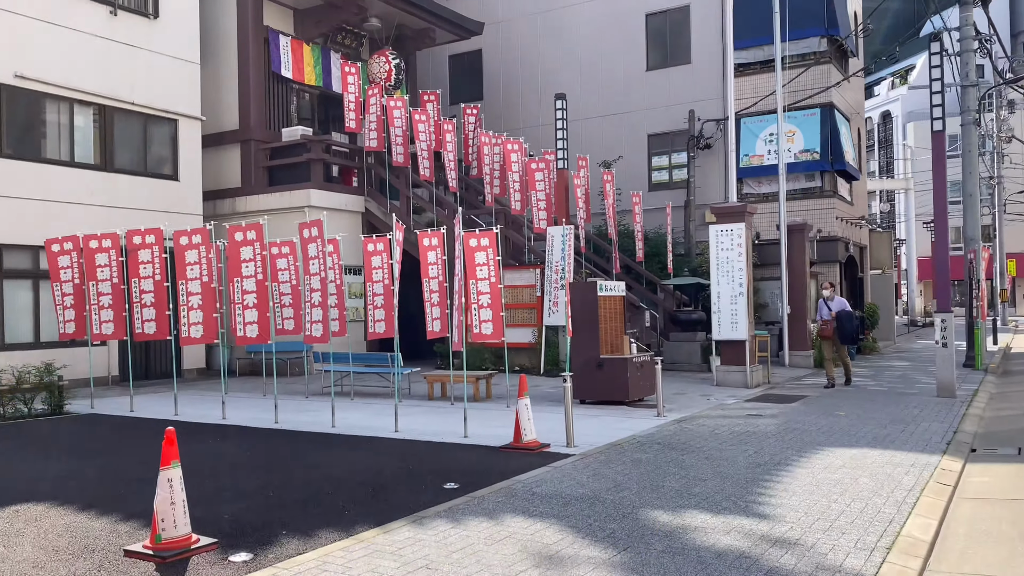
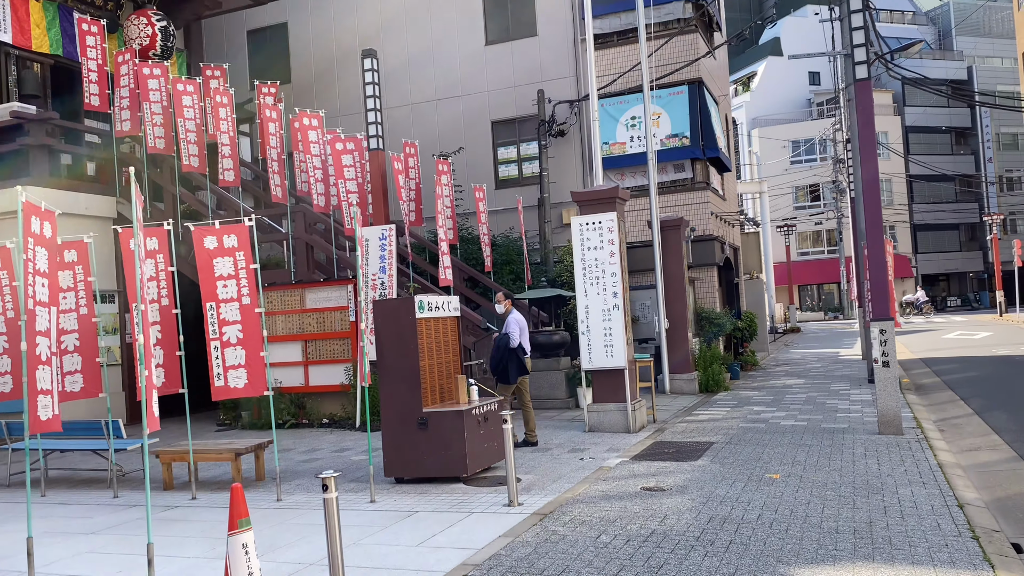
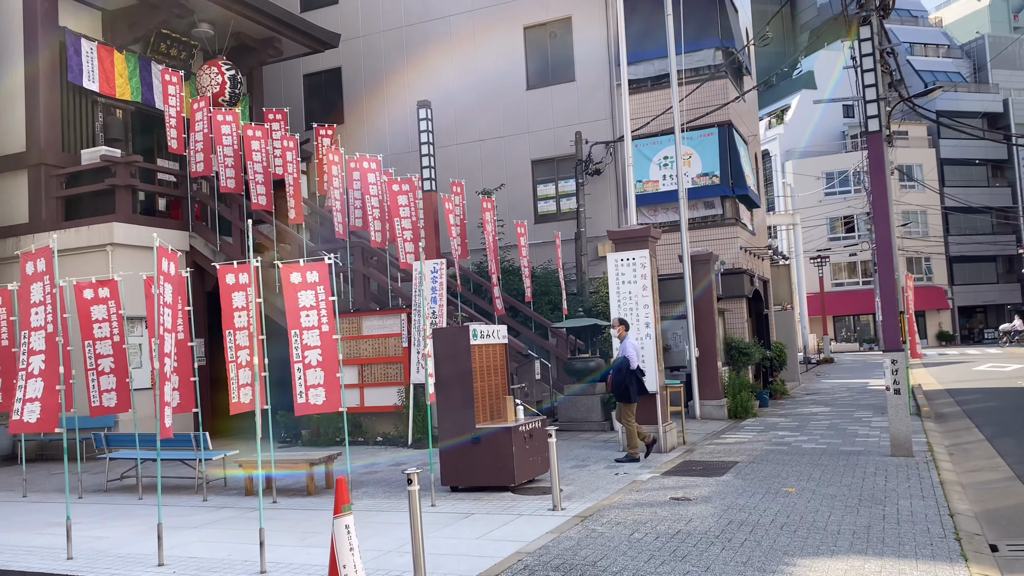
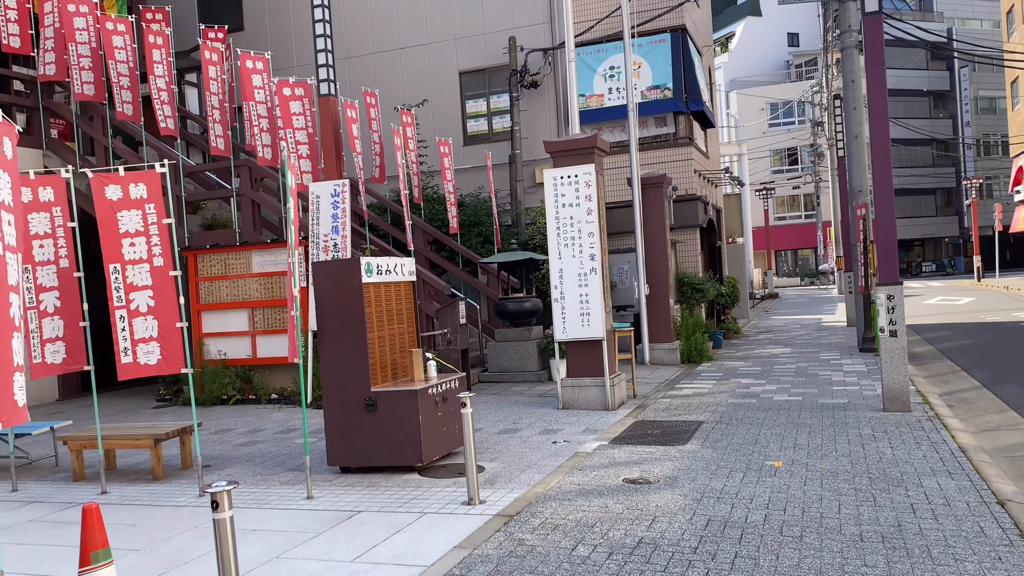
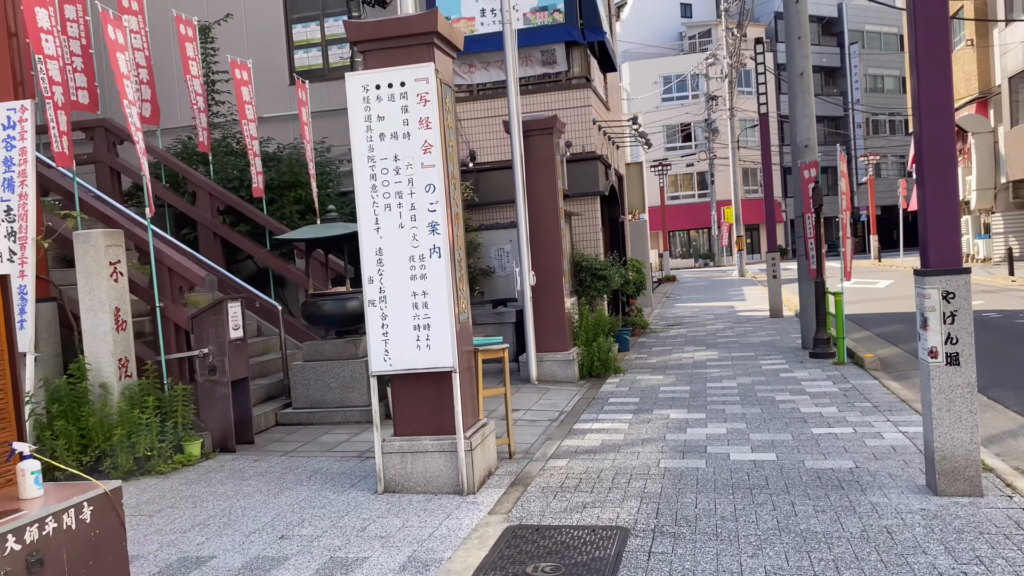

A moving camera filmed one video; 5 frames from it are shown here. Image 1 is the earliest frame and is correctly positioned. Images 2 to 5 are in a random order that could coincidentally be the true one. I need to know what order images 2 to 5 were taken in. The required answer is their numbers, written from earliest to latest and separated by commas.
3, 2, 4, 5
